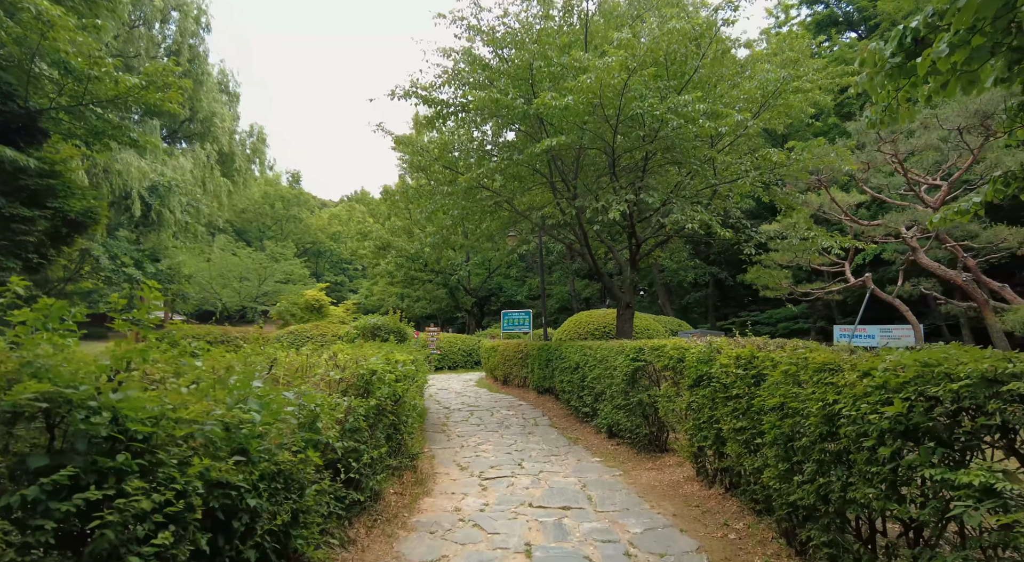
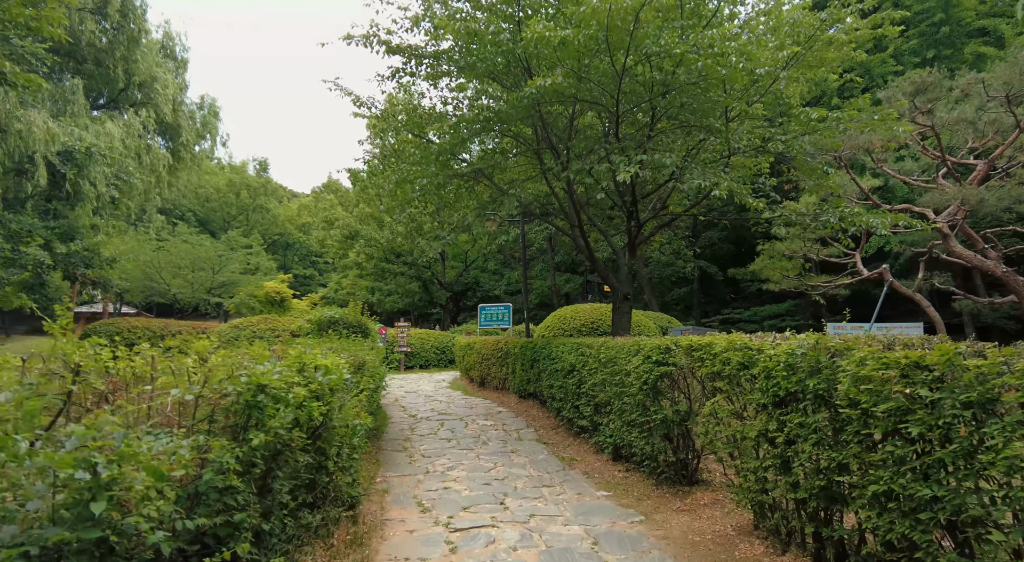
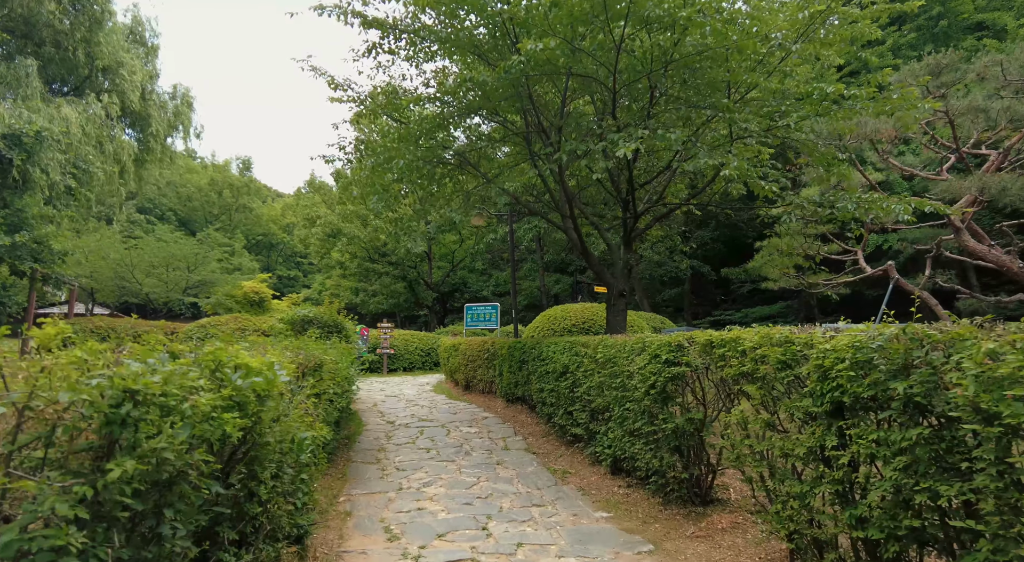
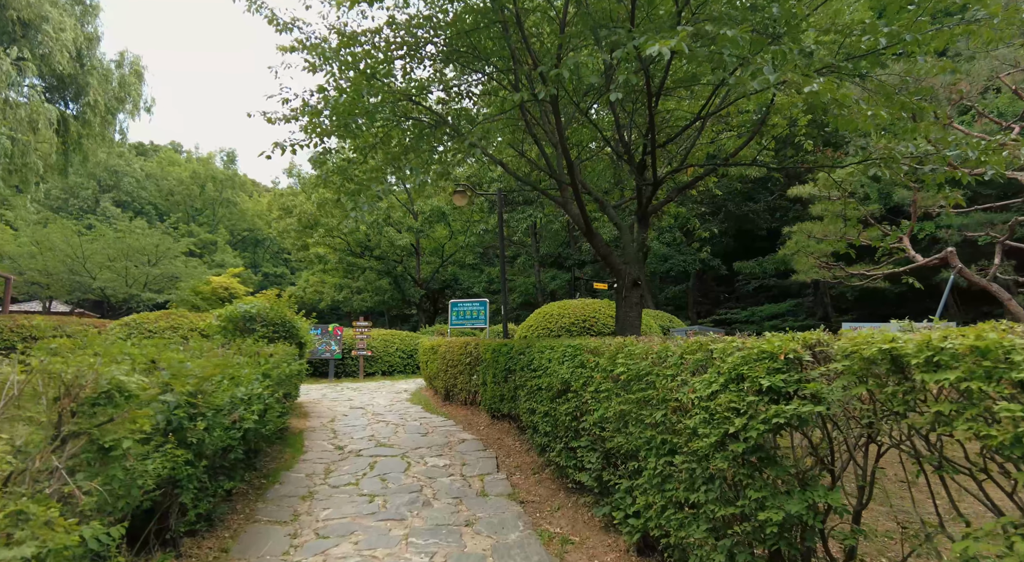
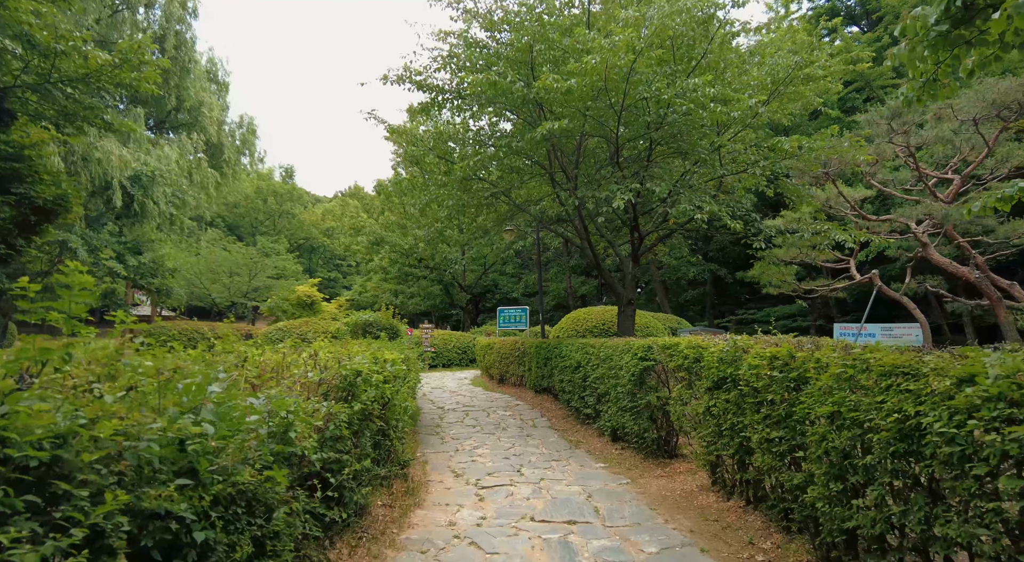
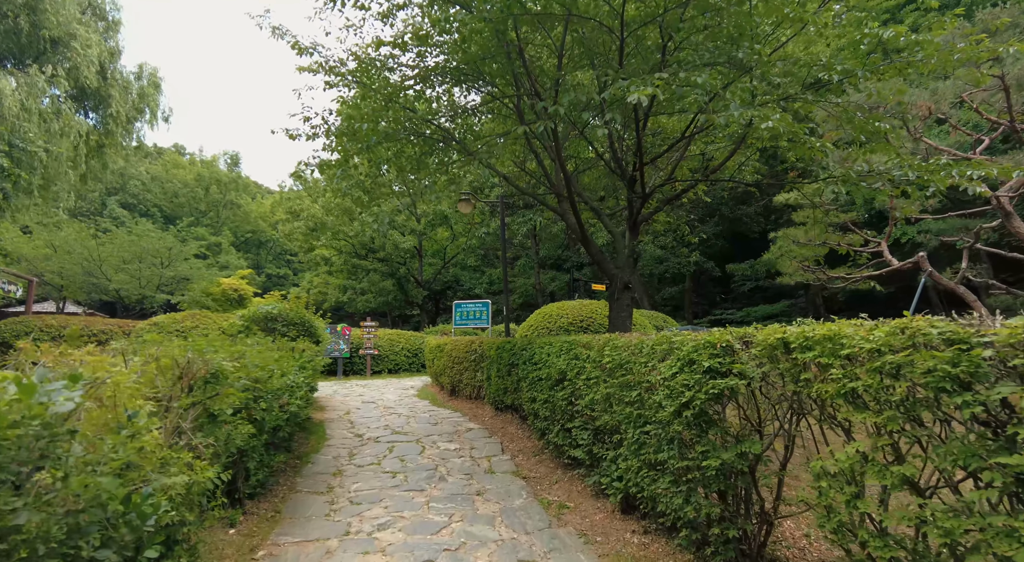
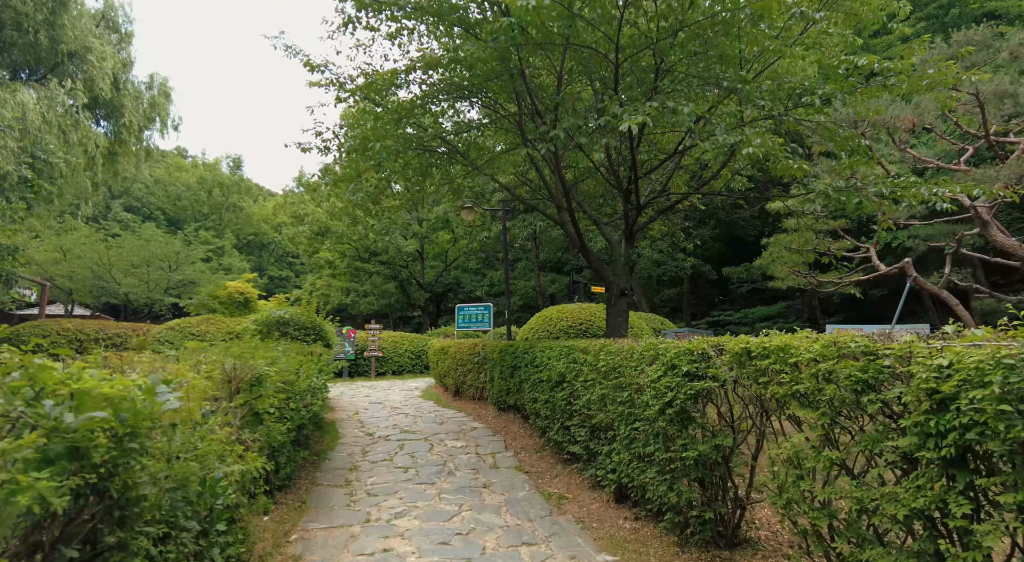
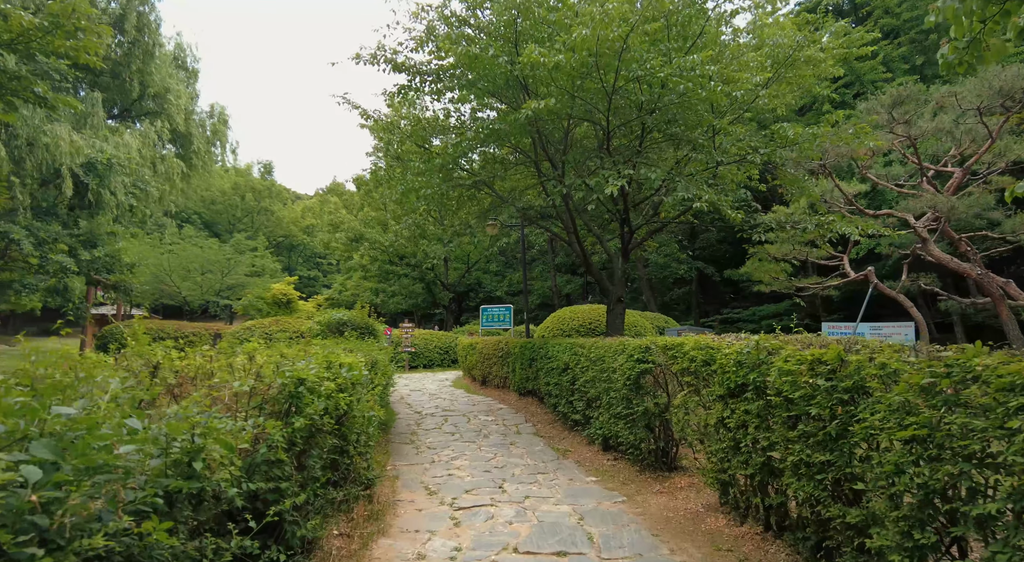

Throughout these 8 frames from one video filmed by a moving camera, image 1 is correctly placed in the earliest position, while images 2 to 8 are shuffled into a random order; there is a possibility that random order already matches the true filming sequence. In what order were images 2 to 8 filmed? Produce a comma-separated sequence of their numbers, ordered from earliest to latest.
5, 8, 2, 3, 7, 6, 4
